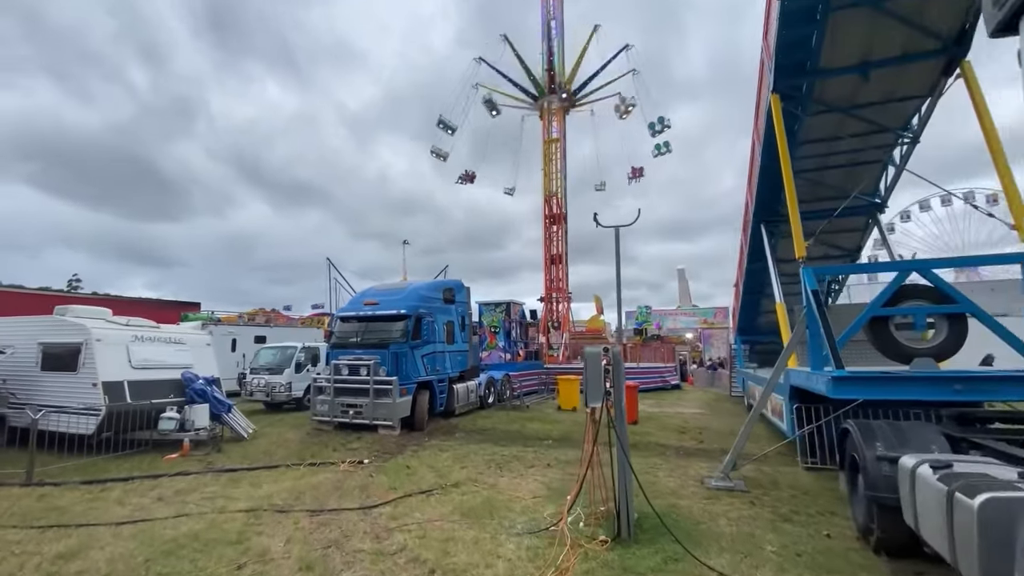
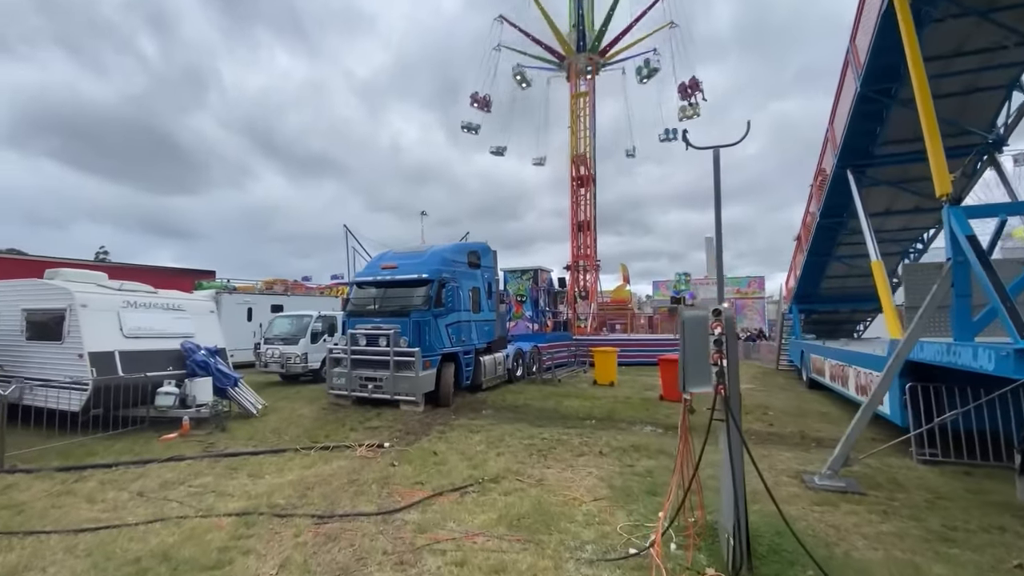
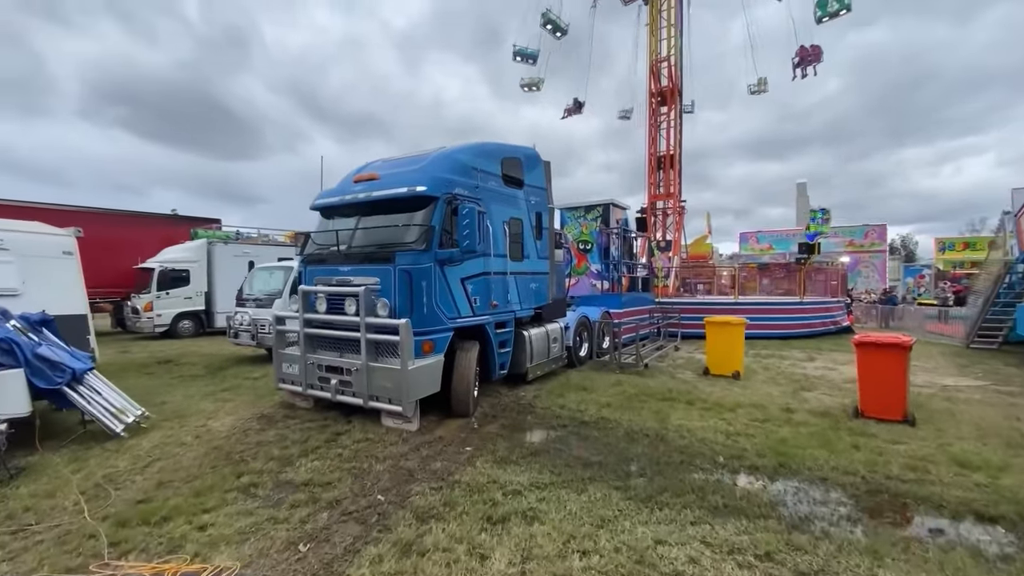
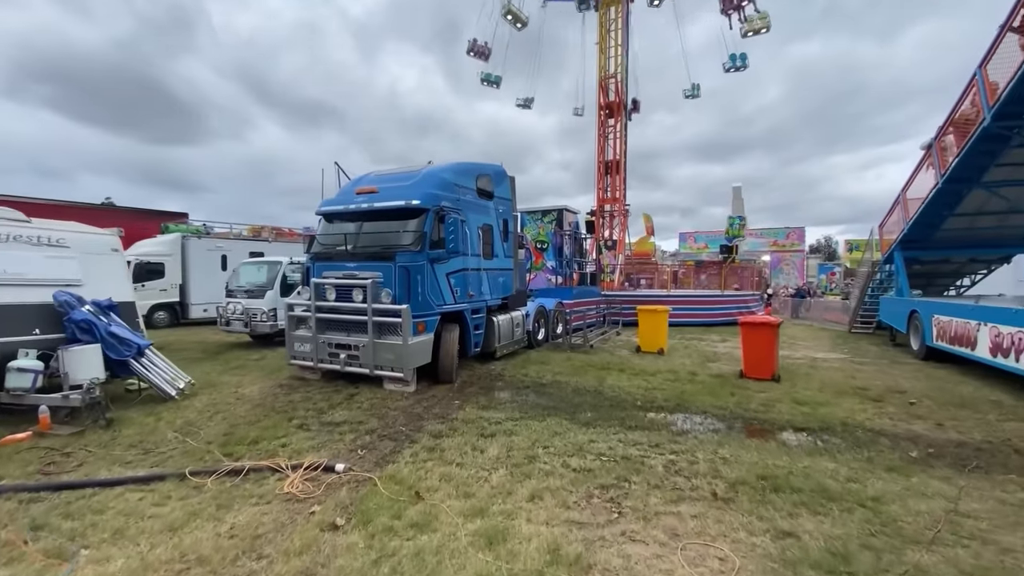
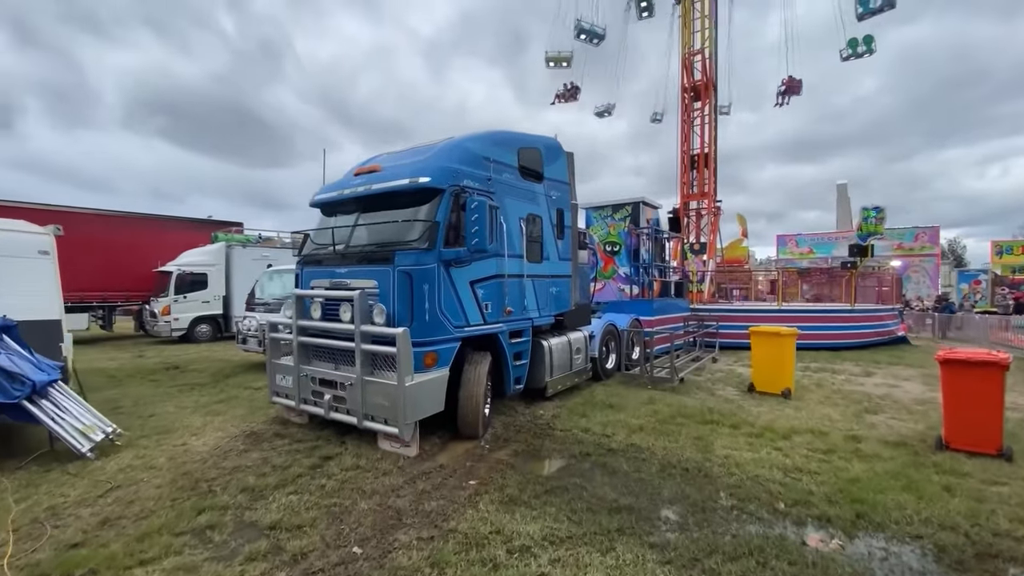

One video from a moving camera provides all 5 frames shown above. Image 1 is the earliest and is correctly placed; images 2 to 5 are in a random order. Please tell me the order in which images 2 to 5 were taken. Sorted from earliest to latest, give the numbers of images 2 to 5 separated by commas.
2, 4, 3, 5
